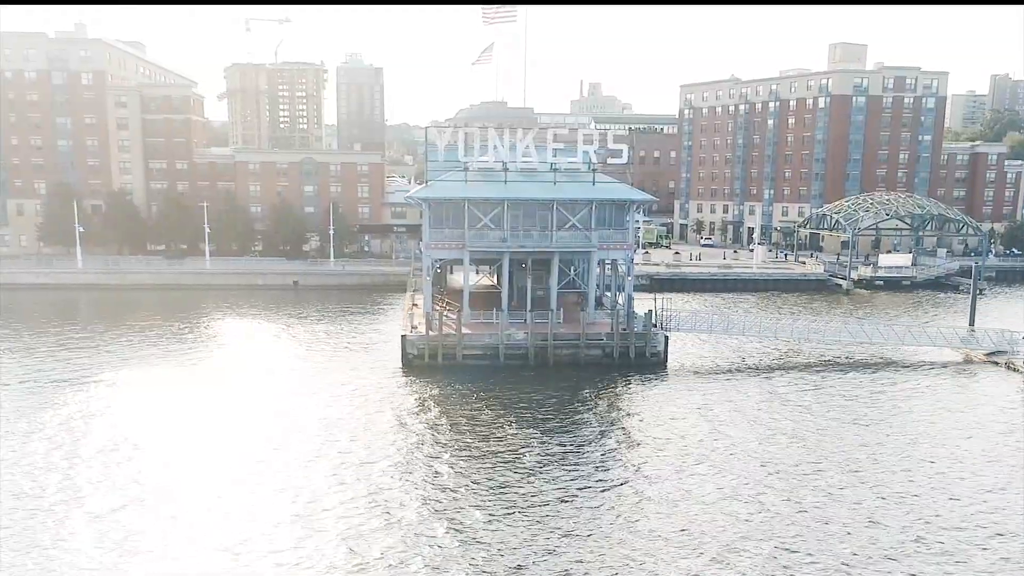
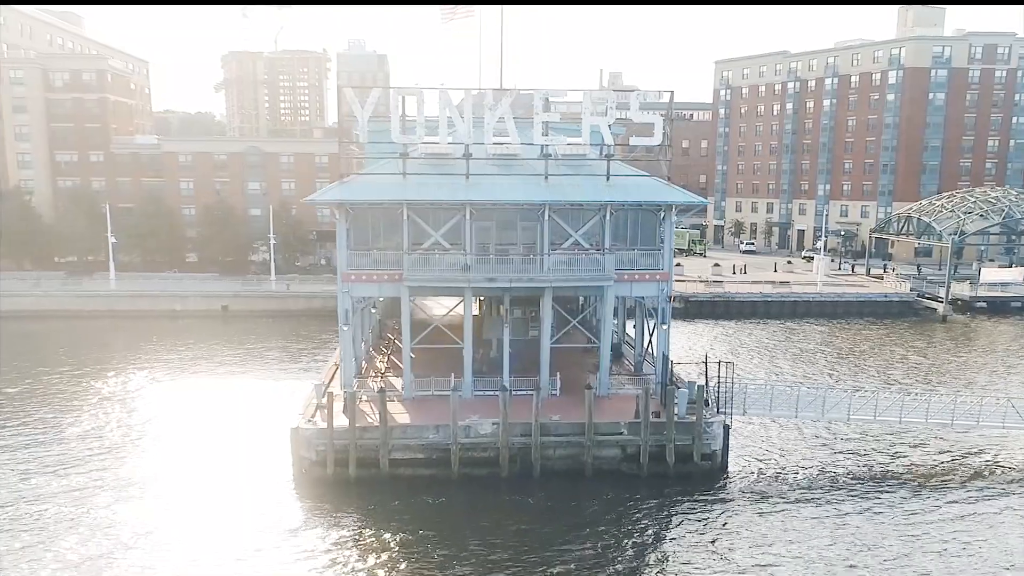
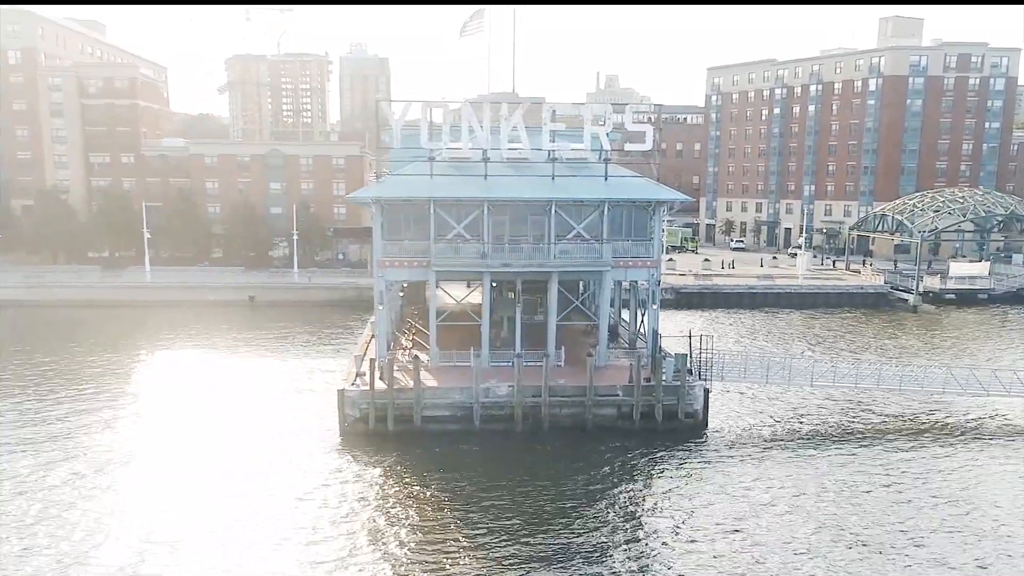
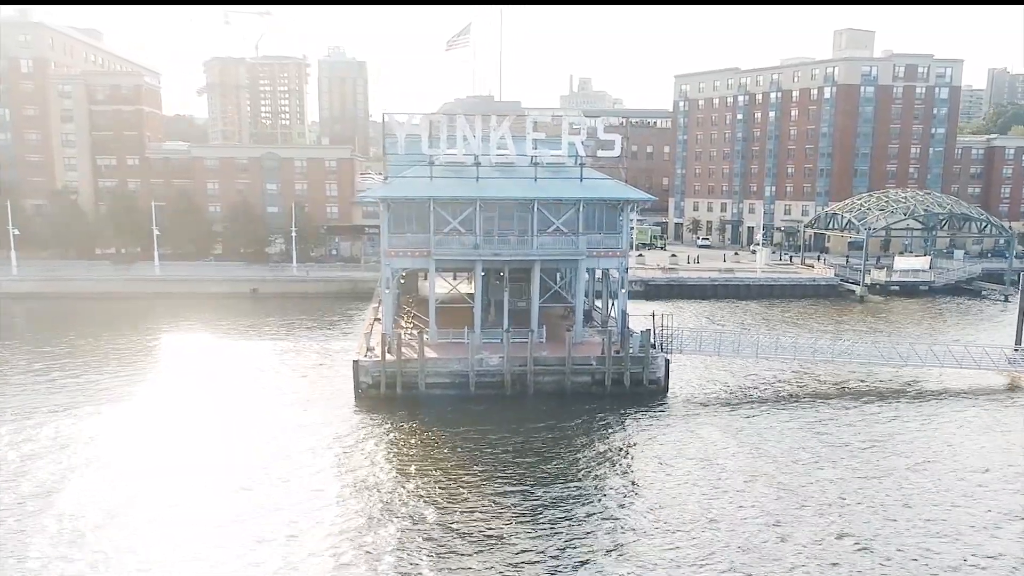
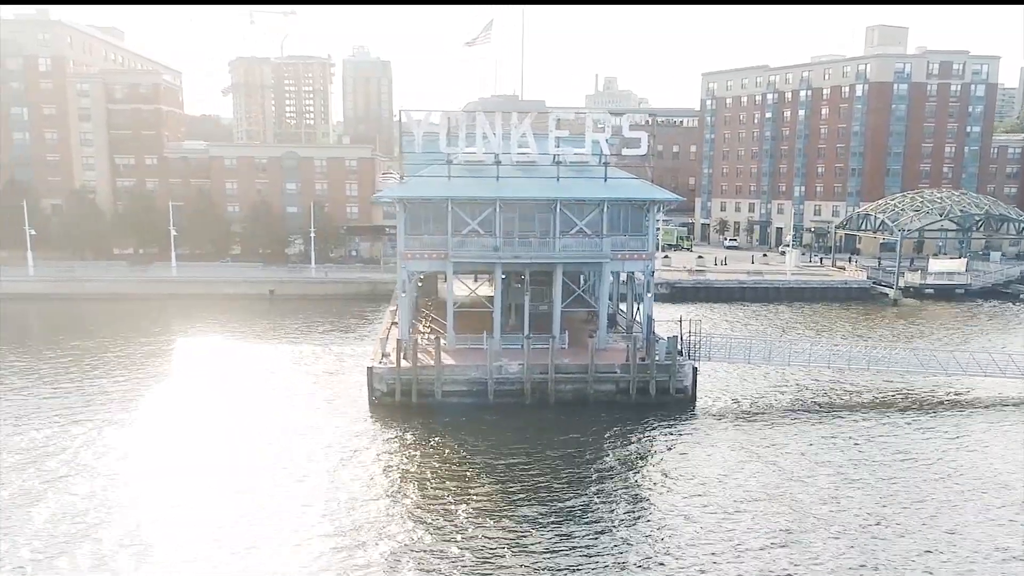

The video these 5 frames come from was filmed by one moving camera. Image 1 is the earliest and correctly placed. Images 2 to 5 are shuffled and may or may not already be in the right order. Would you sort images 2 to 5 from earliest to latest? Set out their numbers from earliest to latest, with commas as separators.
4, 5, 3, 2
